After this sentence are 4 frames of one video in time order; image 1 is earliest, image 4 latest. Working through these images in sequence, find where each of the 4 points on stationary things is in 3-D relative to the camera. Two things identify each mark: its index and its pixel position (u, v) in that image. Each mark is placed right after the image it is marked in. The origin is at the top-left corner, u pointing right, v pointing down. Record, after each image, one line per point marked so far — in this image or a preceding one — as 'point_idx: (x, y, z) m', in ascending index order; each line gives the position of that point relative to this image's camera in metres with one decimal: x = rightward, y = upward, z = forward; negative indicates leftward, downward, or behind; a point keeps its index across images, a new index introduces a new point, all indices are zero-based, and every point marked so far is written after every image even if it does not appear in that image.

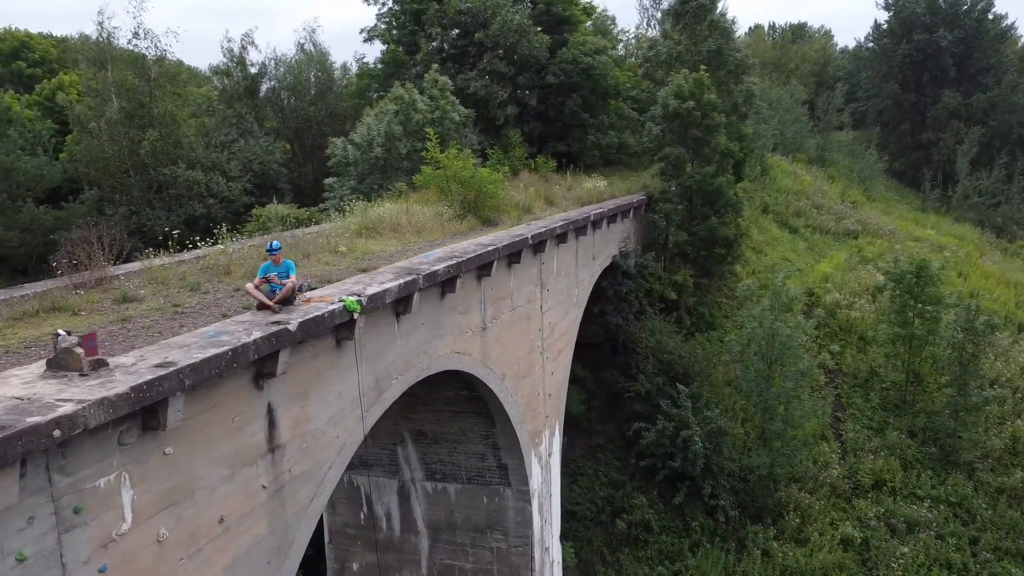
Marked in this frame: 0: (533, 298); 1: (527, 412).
0: (+0.2, -0.1, +9.7) m
1: (+0.2, -1.5, +9.6) m
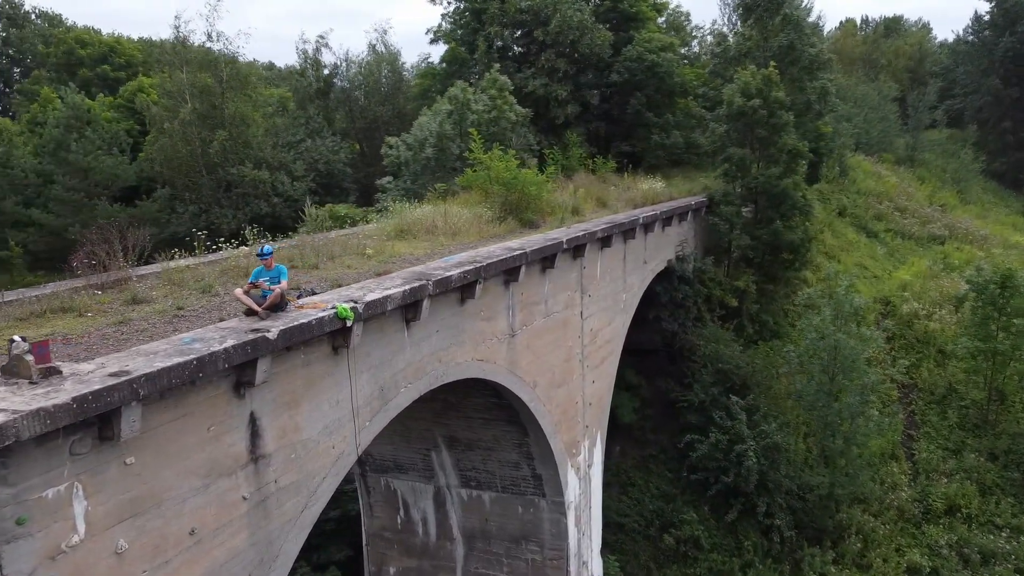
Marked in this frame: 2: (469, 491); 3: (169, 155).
0: (+0.7, -0.2, +9.4) m
1: (+0.6, -1.5, +9.3) m
2: (-0.5, -2.5, +10.0) m
3: (-7.9, +3.1, +18.6) m
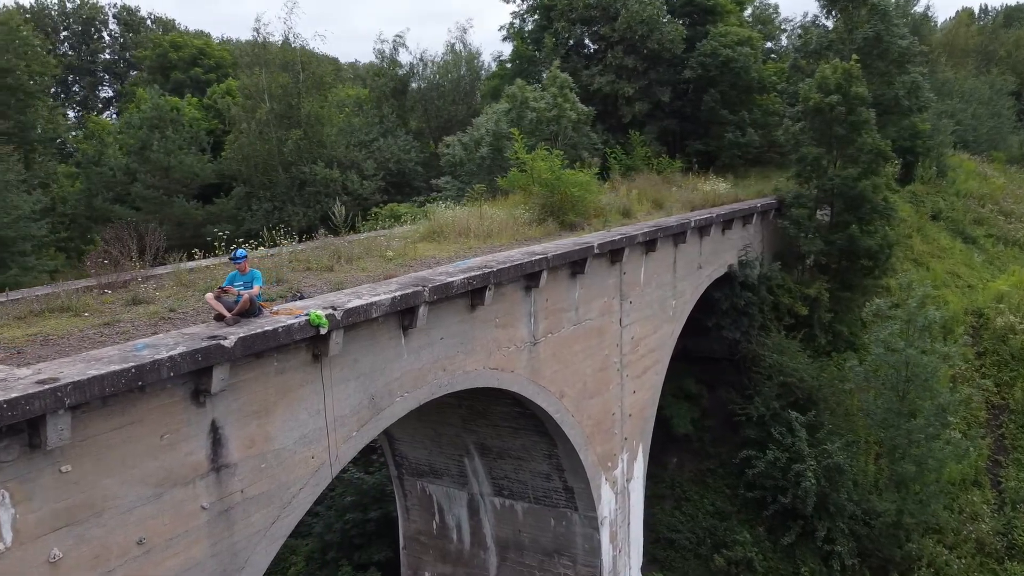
0: (+1.1, -0.3, +9.0) m
1: (+0.9, -1.6, +8.9) m
2: (-0.1, -2.6, +9.8) m
3: (-6.3, +3.2, +19.1) m
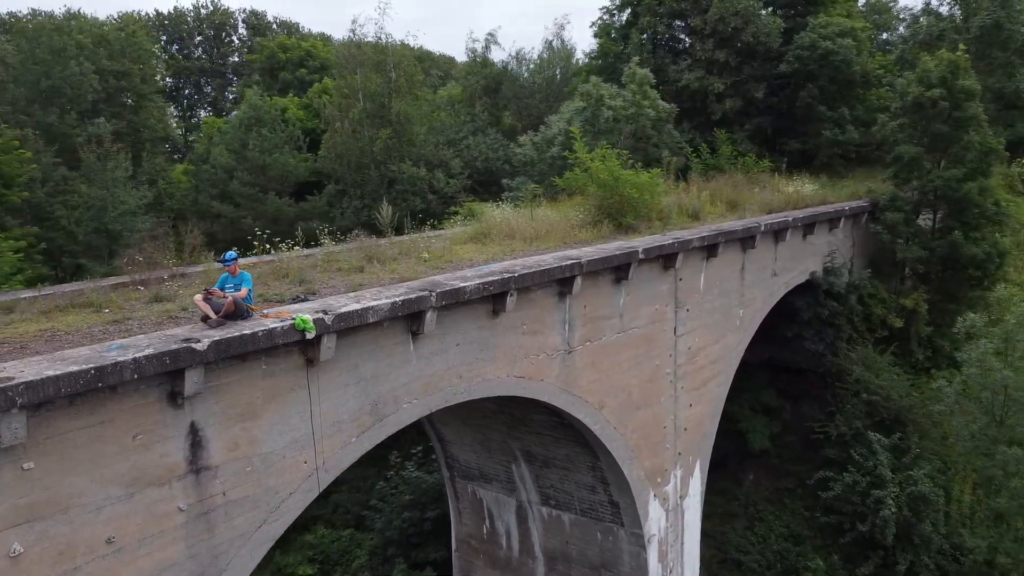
0: (+1.5, -0.3, +8.5) m
1: (+1.4, -1.7, +8.5) m
2: (+0.4, -2.6, +9.5) m
3: (-4.2, +3.3, +19.6) m
